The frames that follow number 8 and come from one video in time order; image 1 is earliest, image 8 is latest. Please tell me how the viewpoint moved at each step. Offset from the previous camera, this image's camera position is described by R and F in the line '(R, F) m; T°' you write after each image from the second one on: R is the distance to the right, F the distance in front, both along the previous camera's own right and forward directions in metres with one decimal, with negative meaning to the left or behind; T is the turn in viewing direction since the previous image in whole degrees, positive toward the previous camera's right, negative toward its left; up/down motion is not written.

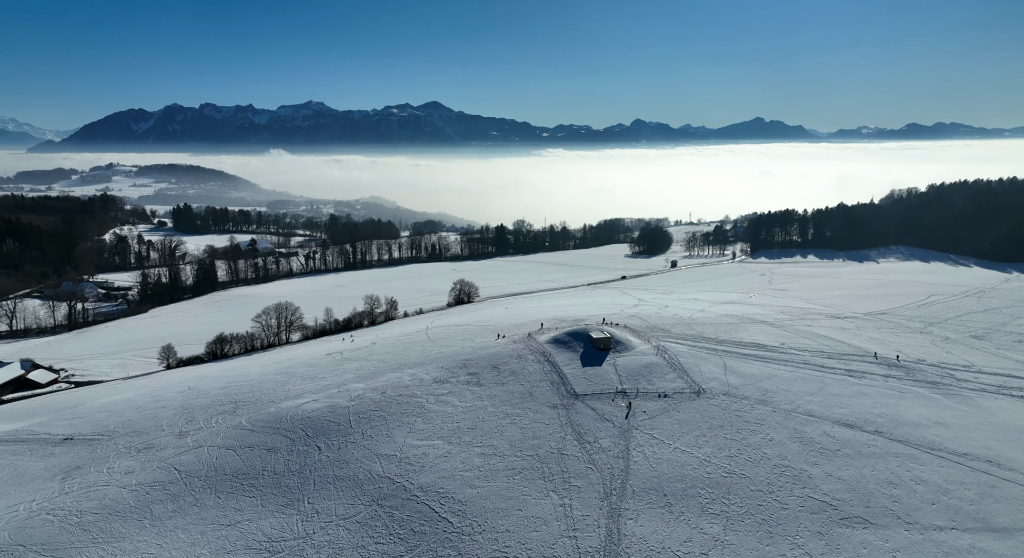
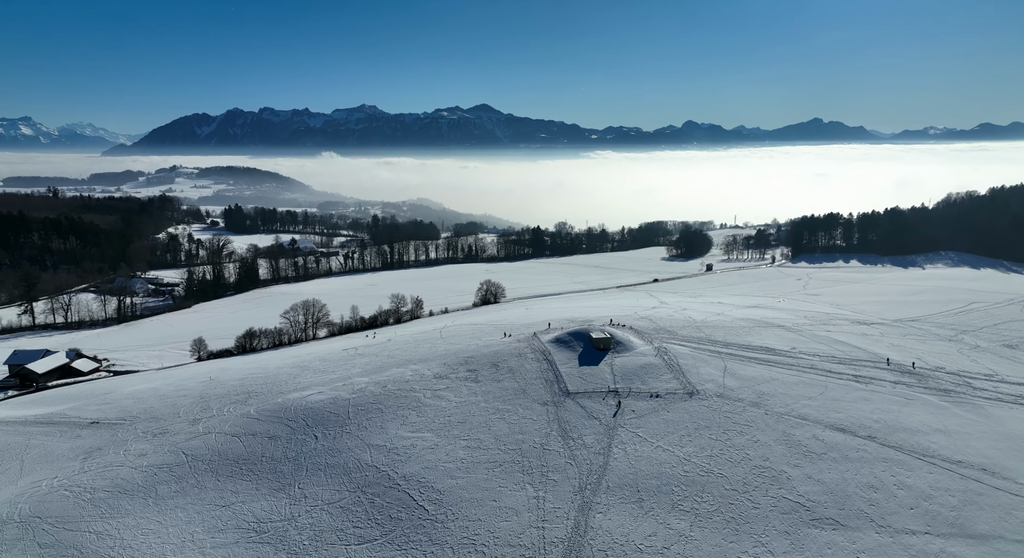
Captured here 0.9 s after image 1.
(+1.9, -0.5) m; -3°
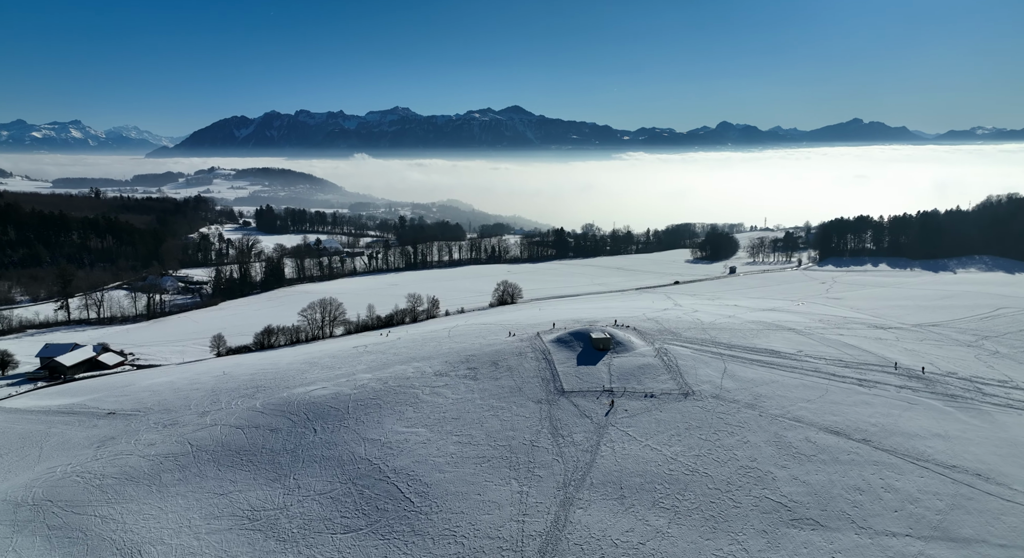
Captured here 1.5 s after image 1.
(+1.2, -0.4) m; -2°
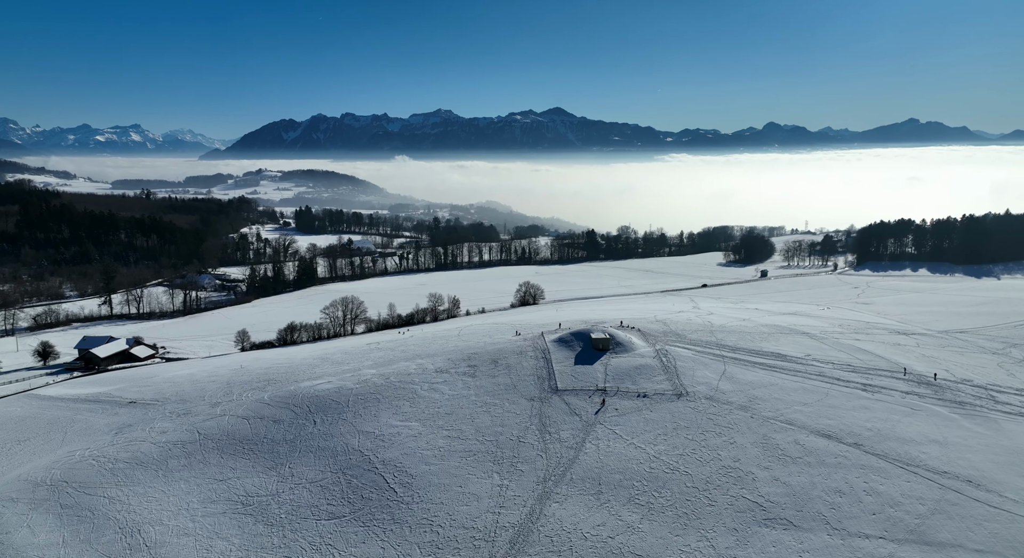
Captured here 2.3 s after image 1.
(+1.6, -0.5) m; -3°
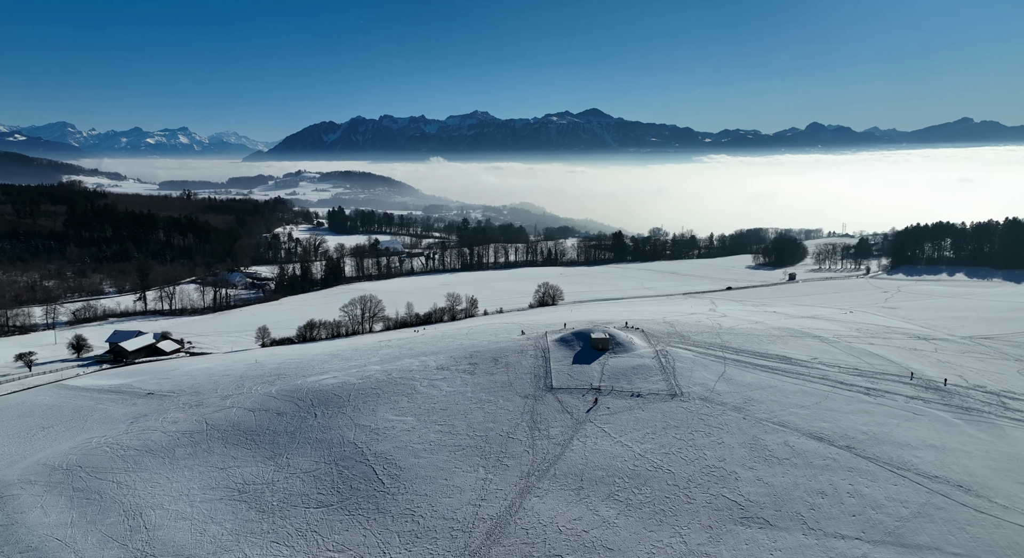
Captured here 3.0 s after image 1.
(+1.4, -0.4) m; -3°
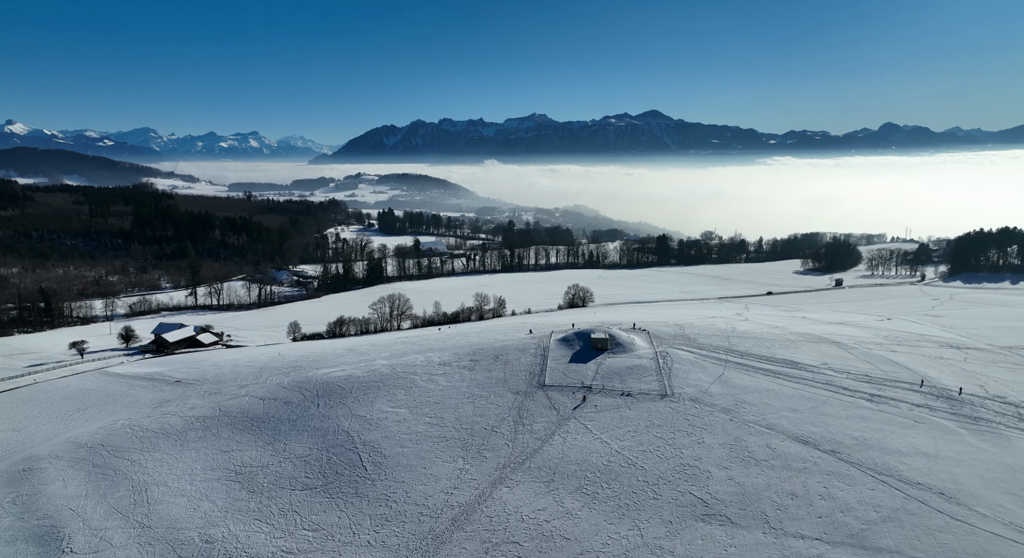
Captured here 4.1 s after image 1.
(+2.3, -0.7) m; -4°
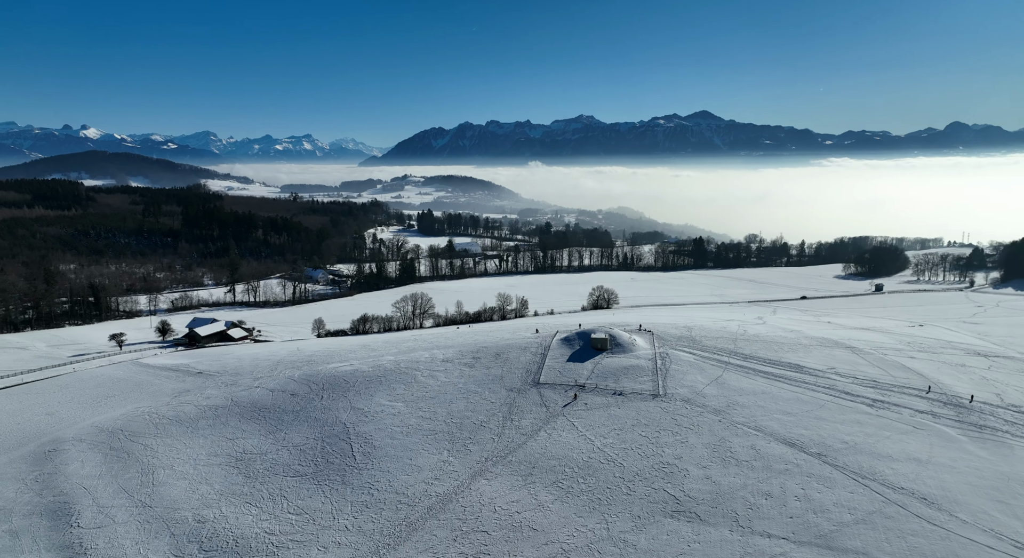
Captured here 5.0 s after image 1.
(+1.9, -0.6) m; -3°
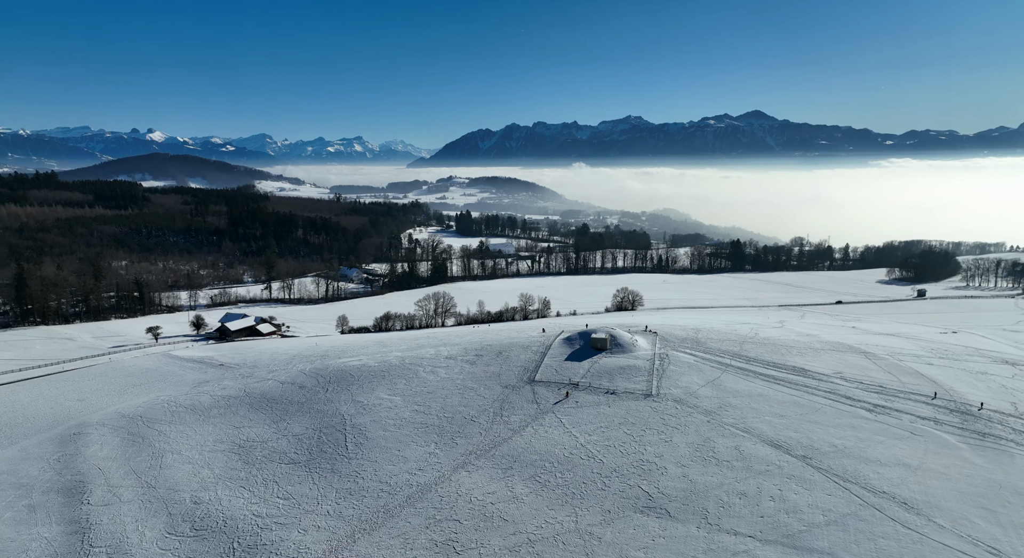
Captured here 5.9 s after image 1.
(+1.9, -0.7) m; -3°
